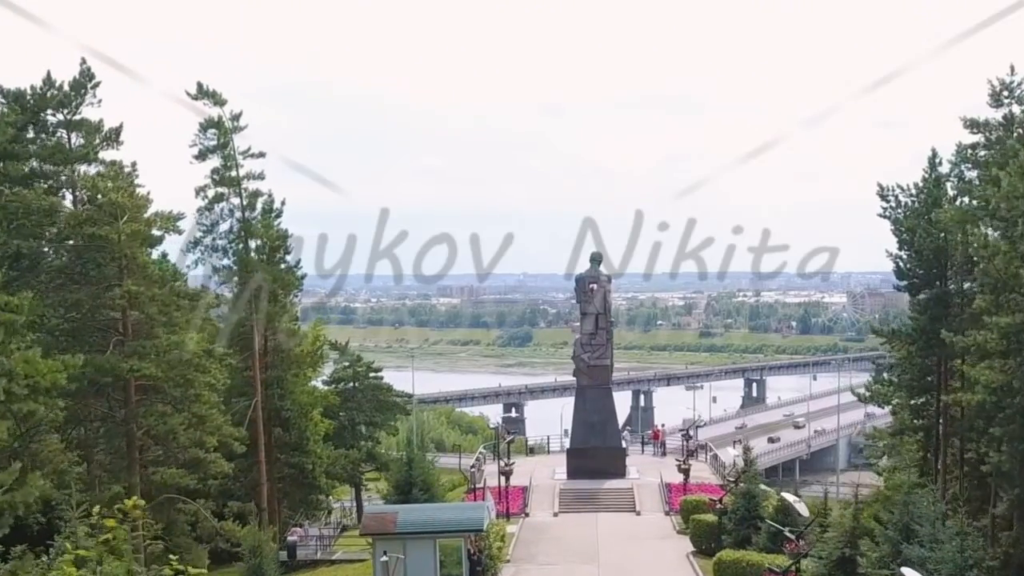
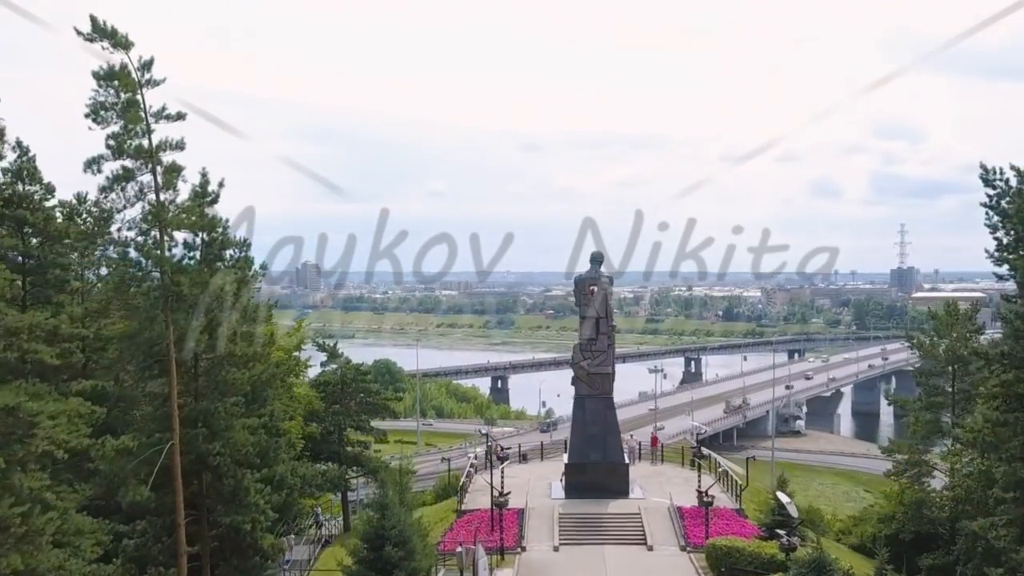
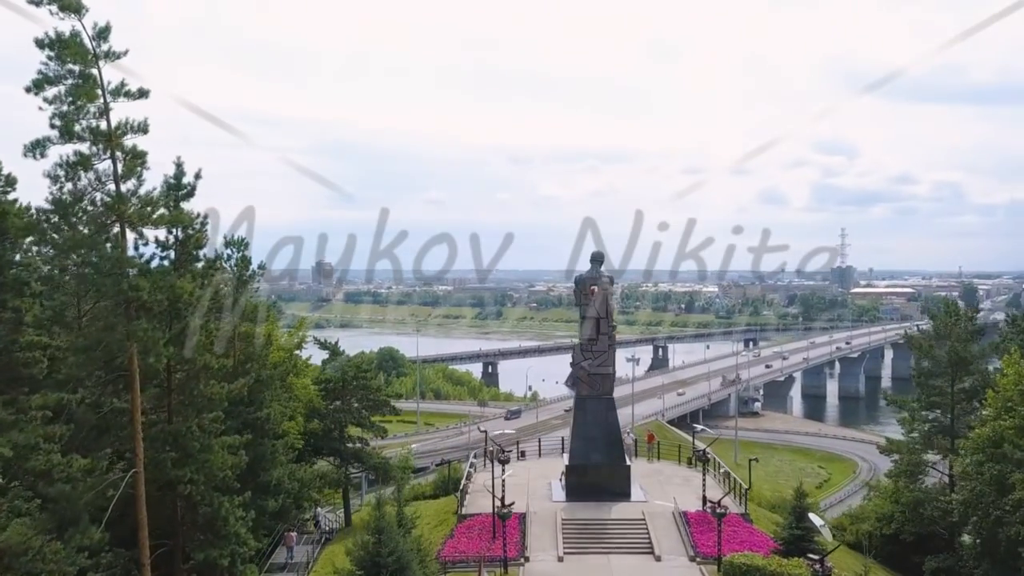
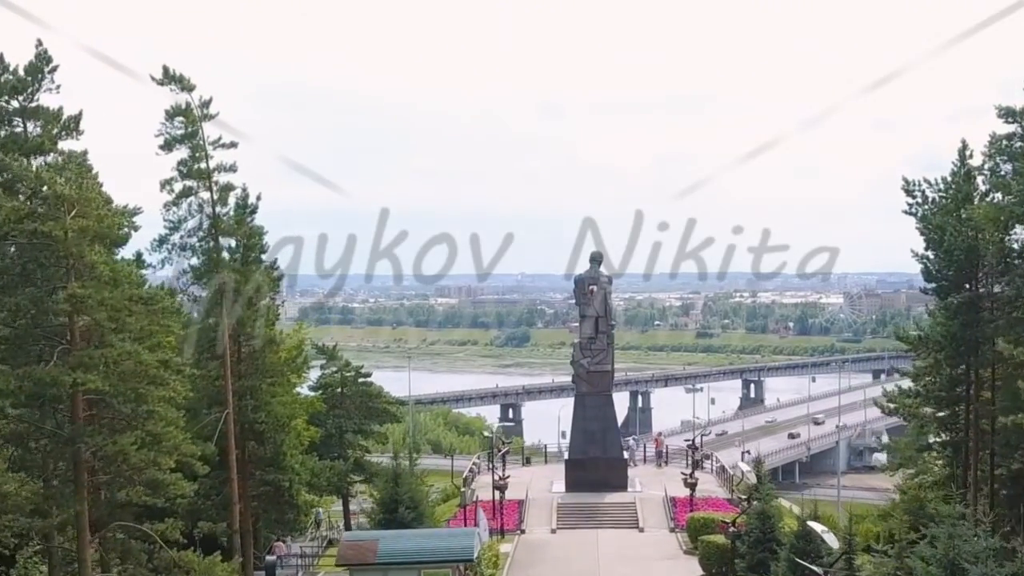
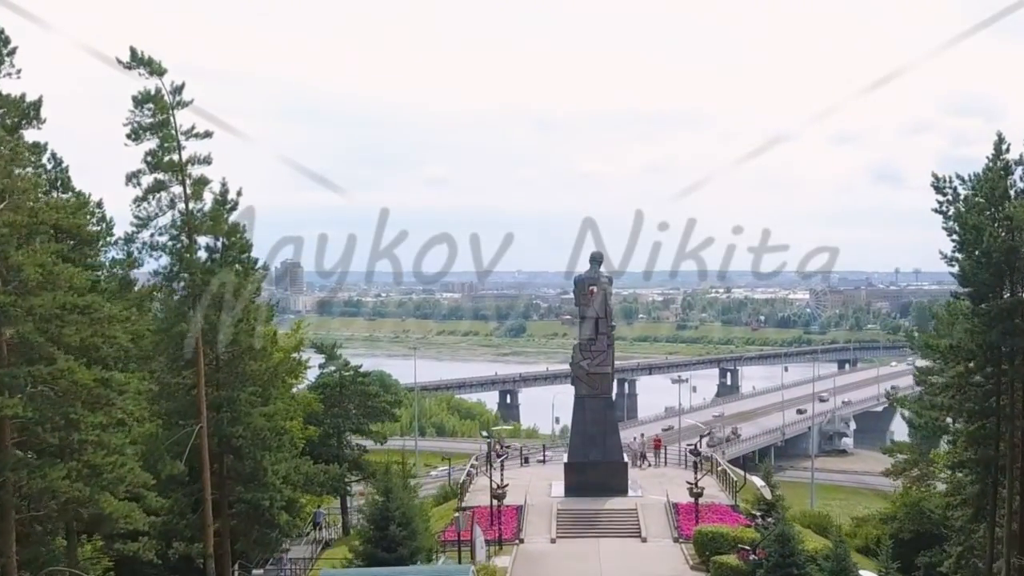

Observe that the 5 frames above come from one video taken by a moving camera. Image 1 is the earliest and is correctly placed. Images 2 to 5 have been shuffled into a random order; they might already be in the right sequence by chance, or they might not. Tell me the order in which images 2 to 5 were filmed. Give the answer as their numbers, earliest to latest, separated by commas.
4, 5, 2, 3
